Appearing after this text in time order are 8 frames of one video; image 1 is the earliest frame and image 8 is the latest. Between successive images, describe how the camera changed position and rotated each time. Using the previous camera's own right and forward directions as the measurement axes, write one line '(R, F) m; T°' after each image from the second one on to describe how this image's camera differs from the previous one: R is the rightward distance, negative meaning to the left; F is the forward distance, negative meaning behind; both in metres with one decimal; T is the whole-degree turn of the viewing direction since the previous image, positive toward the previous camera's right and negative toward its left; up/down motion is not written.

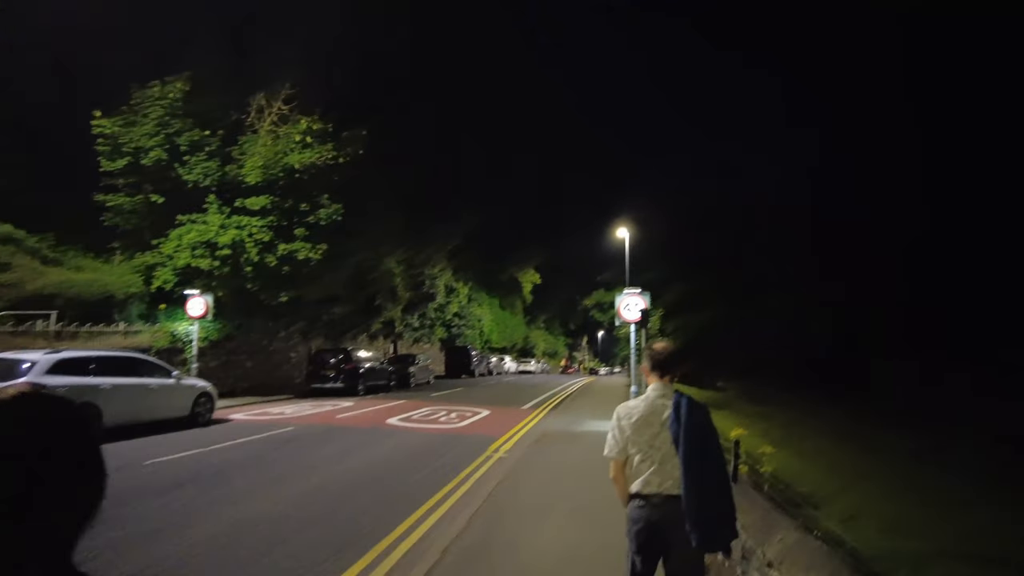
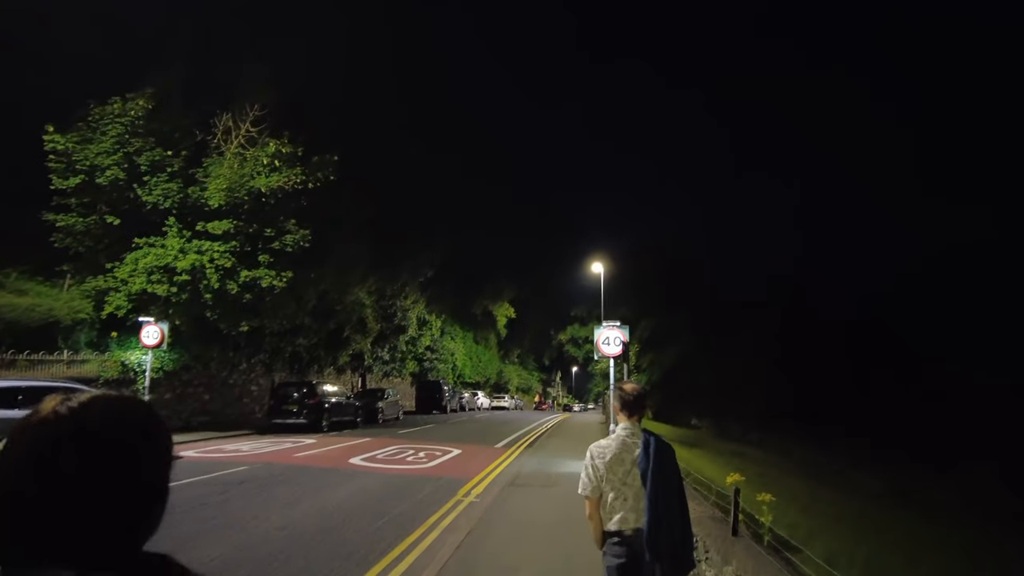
(0.0, +0.8) m; +2°
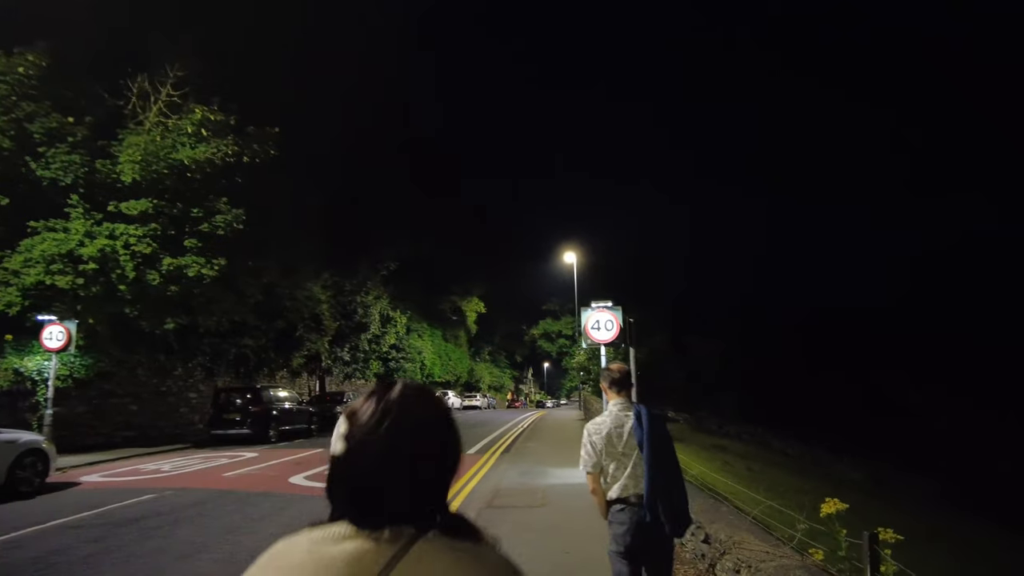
(-0.1, +2.6) m; +3°
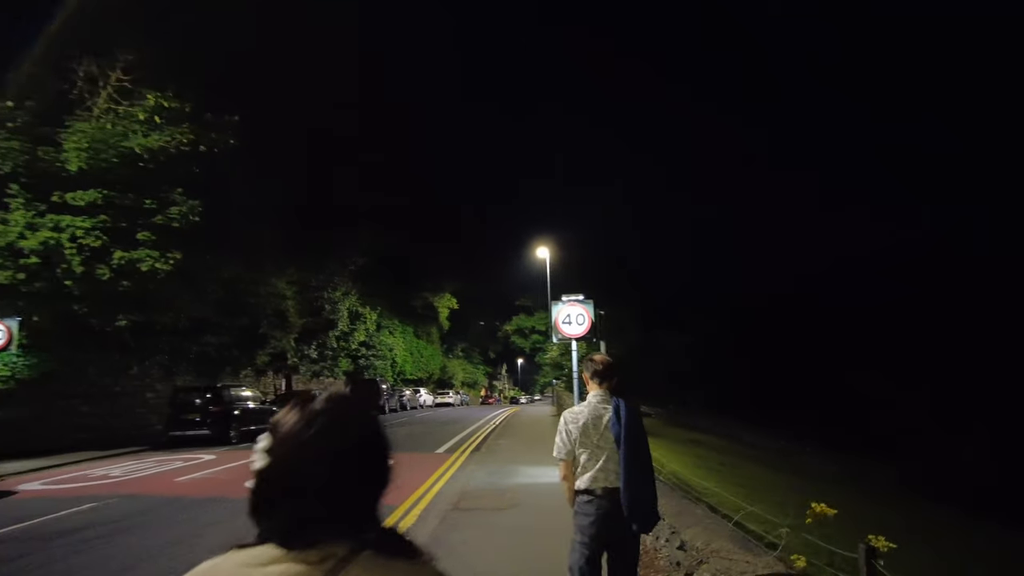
(+0.1, +0.5) m; +2°
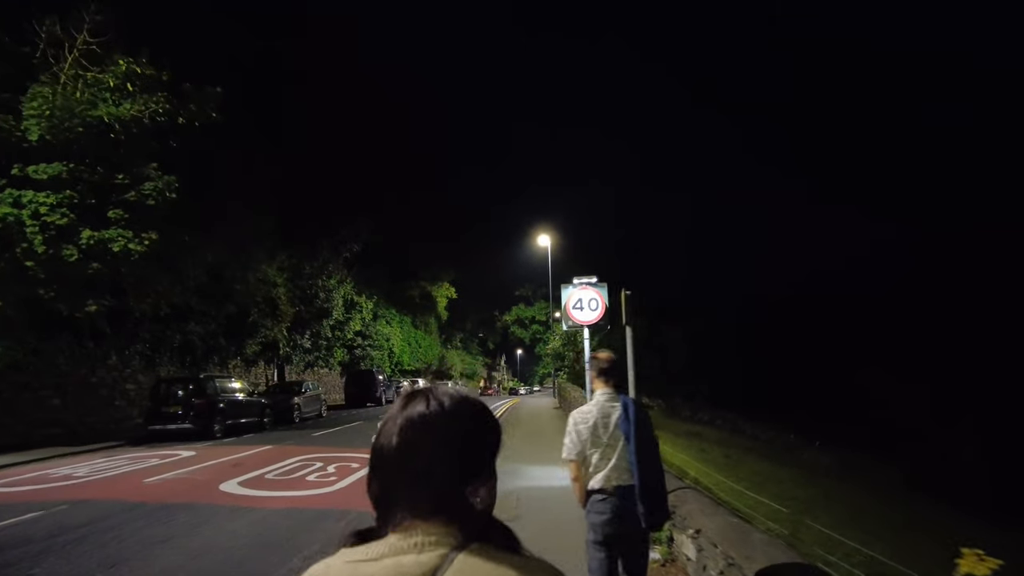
(-0.1, +1.3) m; 0°
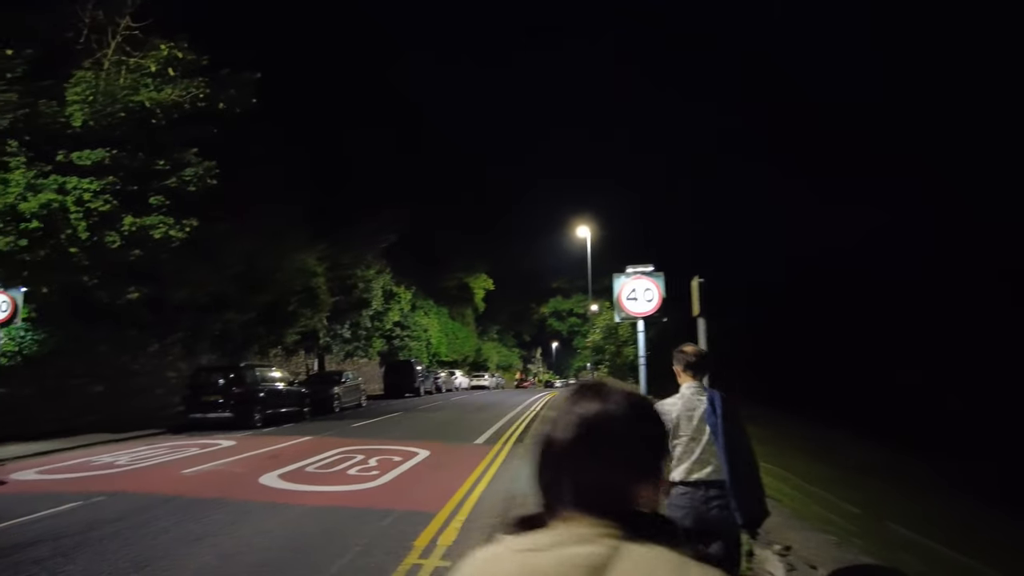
(-0.2, +0.6) m; -3°
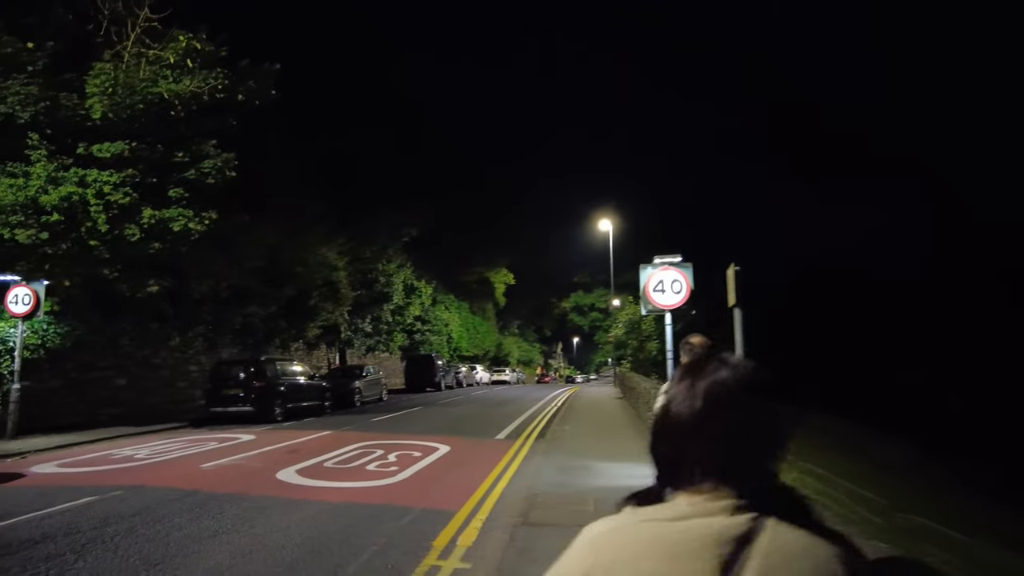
(0.0, +0.3) m; -2°
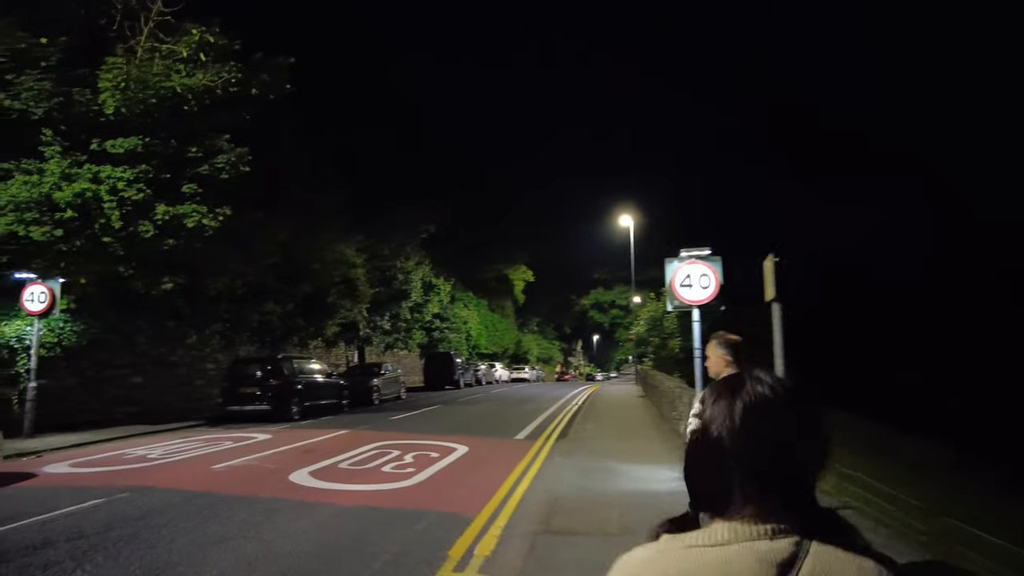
(0.0, +0.4) m; -2°
